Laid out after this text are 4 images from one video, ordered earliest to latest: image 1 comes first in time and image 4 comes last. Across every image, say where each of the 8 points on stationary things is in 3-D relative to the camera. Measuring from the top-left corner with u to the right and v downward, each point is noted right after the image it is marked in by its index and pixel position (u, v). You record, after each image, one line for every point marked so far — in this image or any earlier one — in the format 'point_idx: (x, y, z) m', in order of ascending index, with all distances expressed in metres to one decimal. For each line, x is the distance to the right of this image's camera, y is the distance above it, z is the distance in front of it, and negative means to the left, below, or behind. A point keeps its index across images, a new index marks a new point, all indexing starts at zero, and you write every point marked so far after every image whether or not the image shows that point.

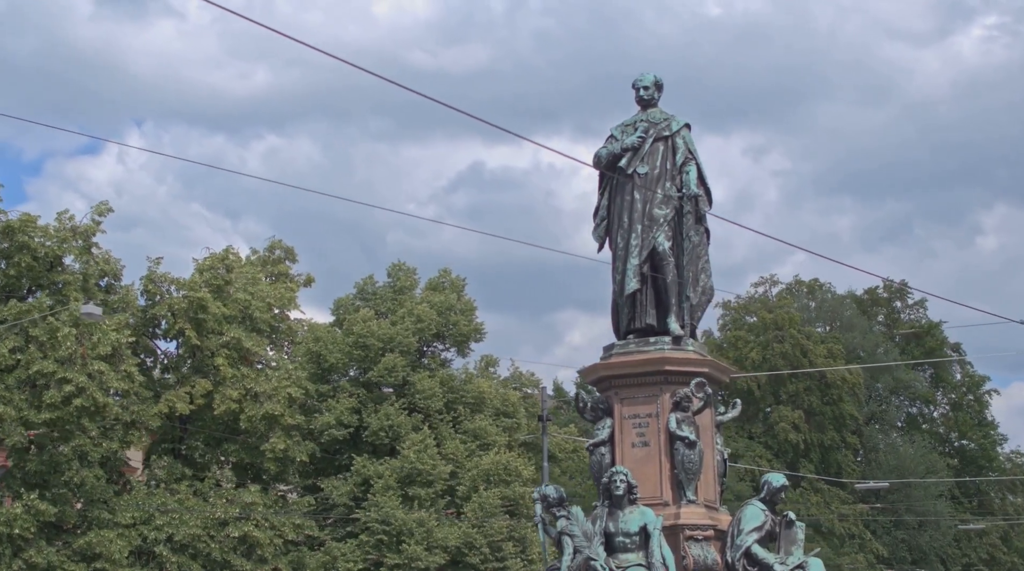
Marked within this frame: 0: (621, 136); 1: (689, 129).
0: (+1.3, +1.8, +13.8) m
1: (+2.1, +1.9, +13.7) m
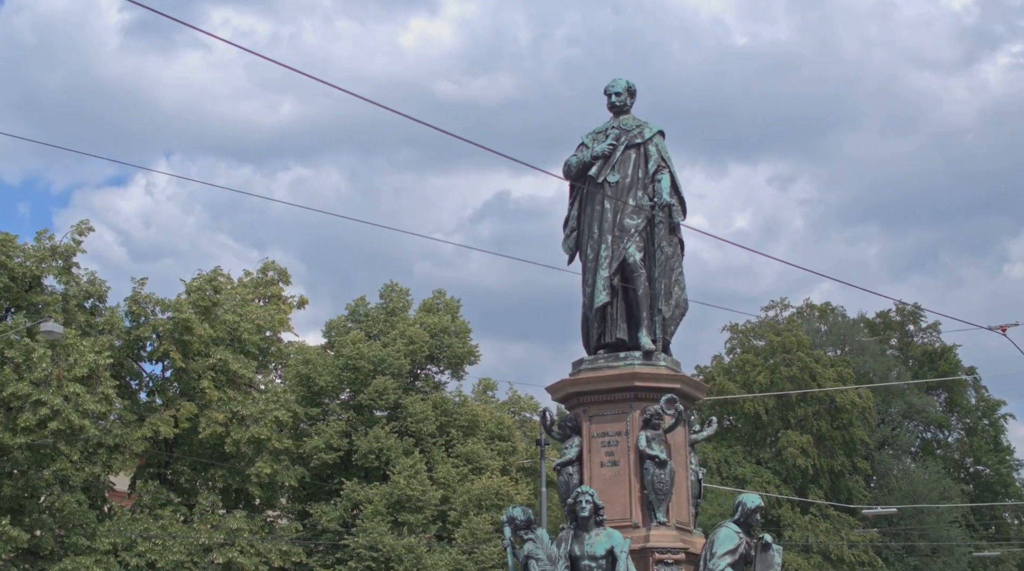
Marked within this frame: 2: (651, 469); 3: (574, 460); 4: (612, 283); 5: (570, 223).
0: (+0.9, +1.7, +13.3) m
1: (+1.8, +1.7, +13.2) m
2: (+1.4, -1.9, +11.8) m
3: (+0.7, -1.9, +12.2) m
4: (+1.1, 0.0, +12.7) m
5: (+0.7, +0.7, +13.3) m
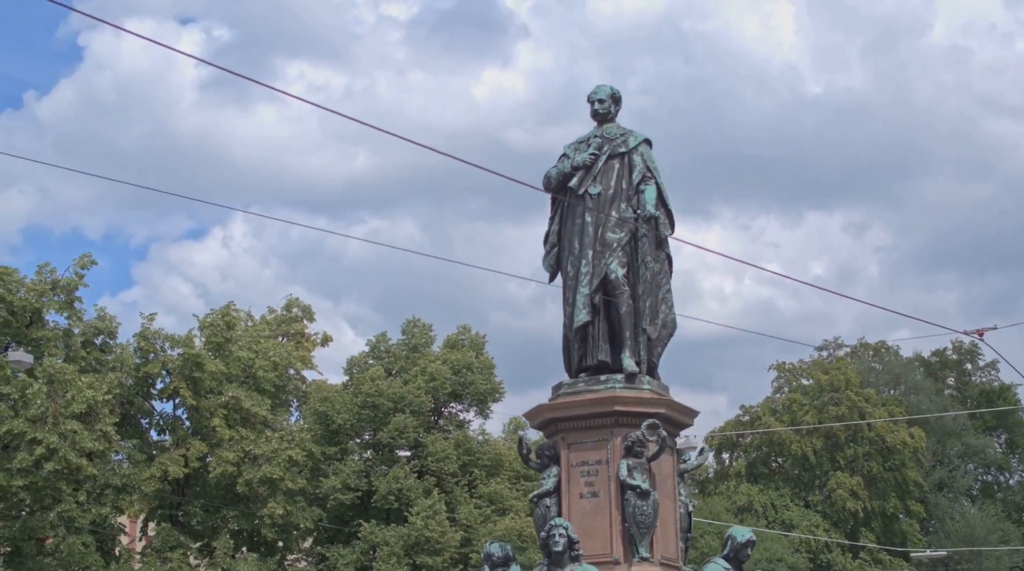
0: (+0.7, +1.5, +12.6) m
1: (+1.5, +1.5, +12.4) m
2: (+1.2, -2.0, +10.8) m
3: (+0.4, -2.1, +11.4) m
4: (+0.8, -0.2, +11.9) m
5: (+0.4, +0.5, +12.5) m
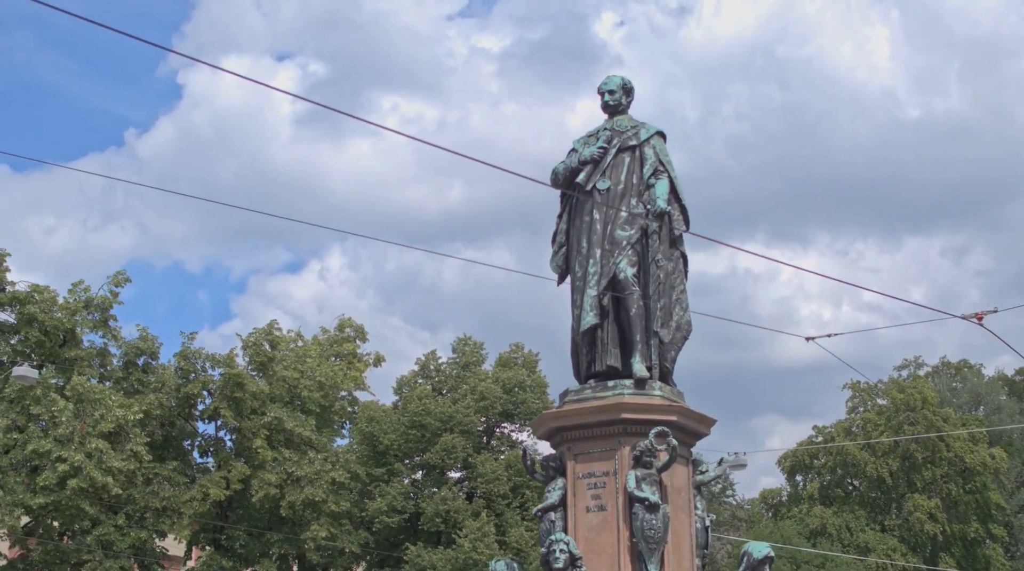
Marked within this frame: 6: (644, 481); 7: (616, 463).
0: (+0.7, +1.4, +11.9) m
1: (+1.5, +1.5, +11.7) m
2: (+1.1, -2.0, +10.1) m
3: (+0.4, -2.1, +10.6) m
4: (+0.9, -0.2, +11.2) m
5: (+0.5, +0.5, +11.9) m
6: (+1.2, -1.8, +10.2) m
7: (+1.0, -1.6, +10.4) m
